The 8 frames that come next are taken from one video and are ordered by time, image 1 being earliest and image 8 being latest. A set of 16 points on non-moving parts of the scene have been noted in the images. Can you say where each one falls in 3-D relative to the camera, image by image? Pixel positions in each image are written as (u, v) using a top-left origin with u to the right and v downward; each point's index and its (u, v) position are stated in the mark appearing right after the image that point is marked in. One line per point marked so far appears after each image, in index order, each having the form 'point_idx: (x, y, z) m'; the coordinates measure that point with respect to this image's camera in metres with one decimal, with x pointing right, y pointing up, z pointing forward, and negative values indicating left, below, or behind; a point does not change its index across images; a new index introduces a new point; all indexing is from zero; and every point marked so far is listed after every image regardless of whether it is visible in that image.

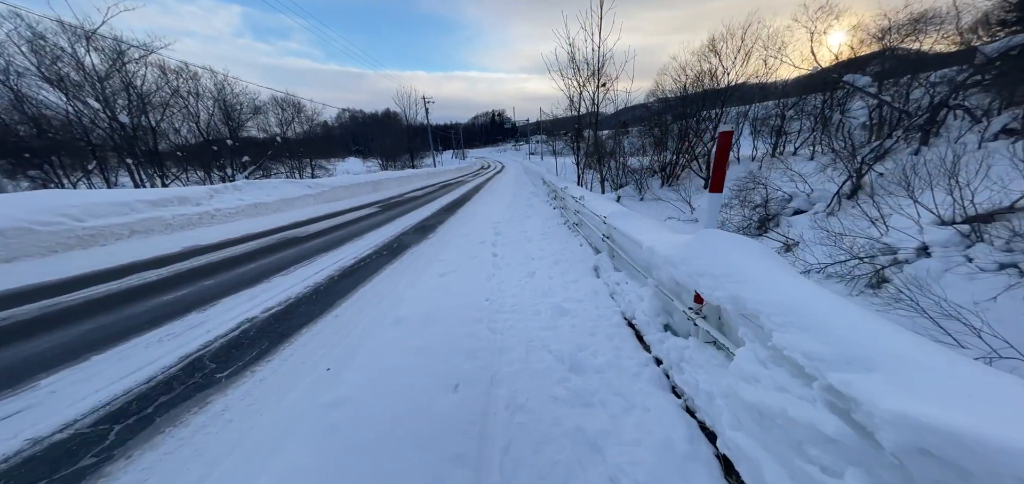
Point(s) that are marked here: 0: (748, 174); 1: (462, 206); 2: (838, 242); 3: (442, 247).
0: (+11.7, +3.3, +15.5) m
1: (-2.0, +1.4, +12.6) m
2: (+8.9, 0.0, +8.8) m
3: (-1.3, -0.1, +5.8) m
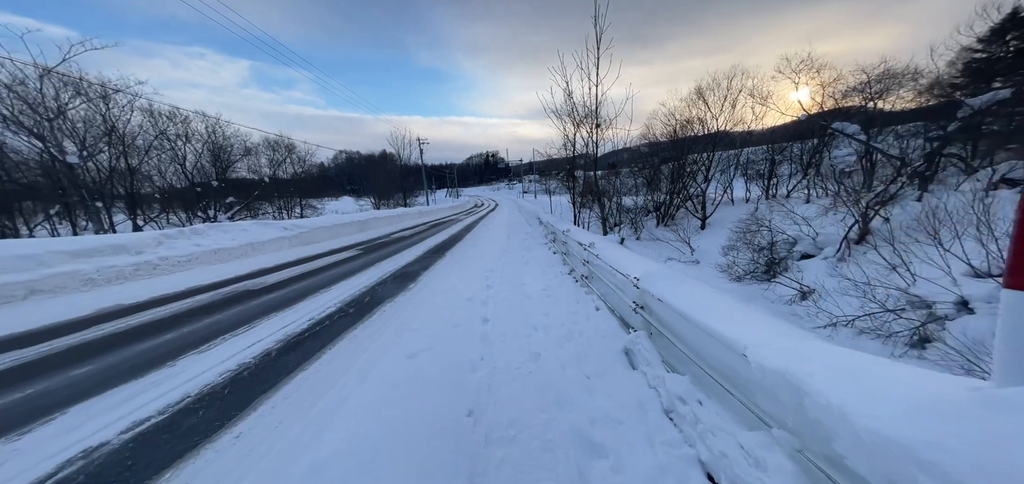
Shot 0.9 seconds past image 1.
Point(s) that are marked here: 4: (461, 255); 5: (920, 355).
0: (+11.4, +1.2, +15.1) m
1: (-2.2, -0.2, +11.7) m
2: (+8.7, -1.3, +8.0) m
3: (-1.4, -0.9, +4.9) m
4: (-1.5, -0.4, +9.7) m
5: (+7.9, -2.2, +6.2) m
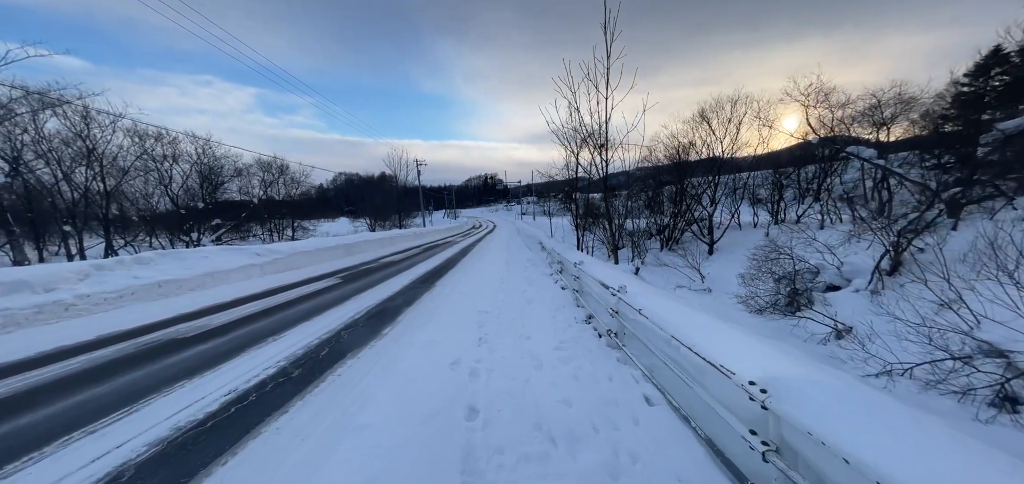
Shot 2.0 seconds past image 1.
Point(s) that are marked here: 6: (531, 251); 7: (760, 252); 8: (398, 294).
0: (+11.3, 0.0, +14.2) m
1: (-2.2, -1.1, +10.6) m
2: (+8.7, -2.0, +6.9) m
3: (-1.3, -1.3, +3.7) m
4: (-1.6, -1.2, +8.6) m
5: (+7.9, -2.8, +5.0) m
6: (+0.9, -0.4, +14.9) m
7: (+10.5, -0.5, +13.4) m
8: (-2.7, -1.2, +7.7) m
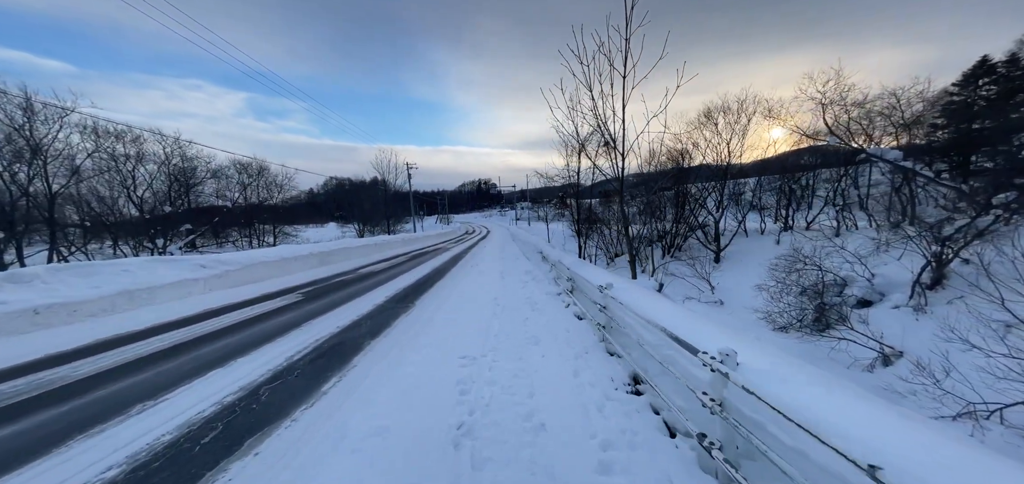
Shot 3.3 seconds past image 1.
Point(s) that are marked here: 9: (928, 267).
0: (+11.1, -0.4, +13.0) m
1: (-2.4, -1.4, +9.0) m
2: (+8.6, -2.2, +5.6) m
3: (-1.3, -1.5, +2.2) m
4: (-1.7, -1.4, +7.1) m
5: (+7.9, -3.0, +3.7) m
6: (+0.7, -0.8, +13.4) m
7: (+10.3, -0.8, +12.2) m
8: (-2.8, -1.4, +6.1) m
9: (+12.3, -0.7, +9.5) m
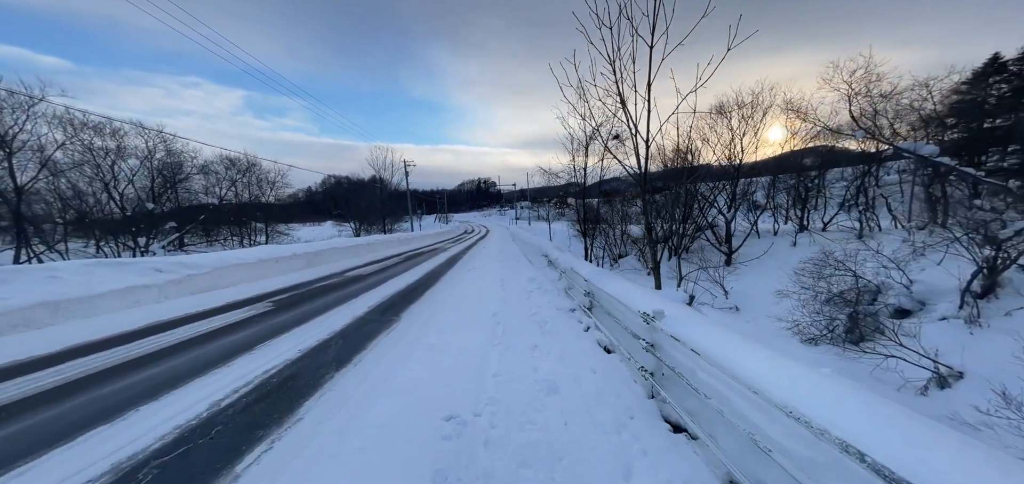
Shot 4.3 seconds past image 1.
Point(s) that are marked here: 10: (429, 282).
0: (+11.1, -0.4, +11.9) m
1: (-2.4, -1.4, +8.0) m
2: (+8.7, -2.3, +4.6) m
3: (-1.3, -1.5, +1.2) m
4: (-1.6, -1.4, +6.0) m
5: (+7.9, -3.1, +2.7) m
6: (+0.7, -0.8, +12.4) m
7: (+10.4, -0.9, +11.2) m
8: (-2.7, -1.5, +5.1) m
9: (+12.4, -0.8, +8.5) m
10: (-2.7, -1.3, +10.3) m
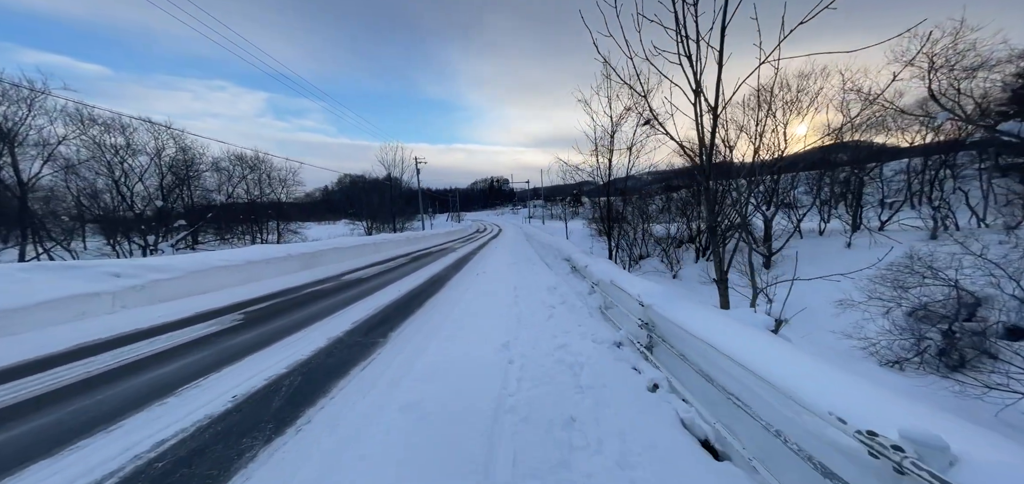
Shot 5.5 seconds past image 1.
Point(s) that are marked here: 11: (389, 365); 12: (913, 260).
0: (+11.6, -0.5, +10.1) m
1: (-2.0, -1.4, +6.7) m
2: (+8.9, -2.3, +2.8) m
3: (-1.2, -1.6, -0.2) m
4: (-1.4, -1.5, +4.7) m
5: (+8.0, -3.2, +1.0) m
6: (+1.2, -0.8, +11.0) m
7: (+10.8, -0.9, +9.4) m
8: (-2.5, -1.5, +3.8) m
9: (+12.7, -0.9, +6.6) m
10: (-2.3, -1.3, +9.1) m
11: (-1.5, -1.5, +3.9) m
12: (+11.2, -0.5, +9.3) m
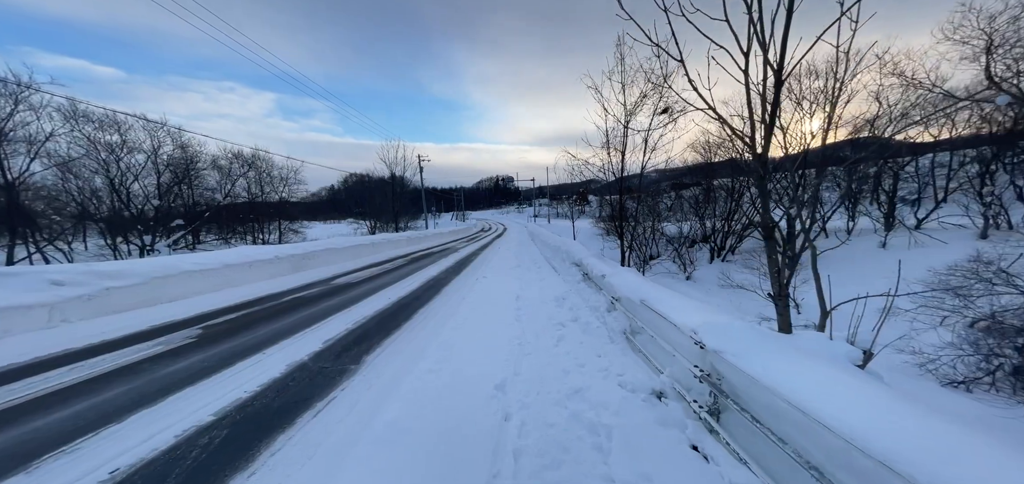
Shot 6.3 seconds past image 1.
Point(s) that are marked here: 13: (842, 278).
0: (+11.7, -0.5, +8.9) m
1: (-2.0, -1.5, +5.8) m
2: (+8.8, -2.4, +1.7) m
3: (-1.3, -1.6, -1.1) m
4: (-1.4, -1.5, +3.8) m
5: (+7.9, -3.2, -0.1) m
6: (+1.3, -0.9, +10.0) m
7: (+10.9, -0.9, +8.2) m
8: (-2.5, -1.6, +2.9) m
9: (+12.7, -0.9, +5.4) m
10: (-2.2, -1.4, +8.1) m
11: (-1.6, -1.5, +3.0) m
12: (+11.3, -0.6, +8.1) m
13: (+12.6, -1.3, +12.4) m
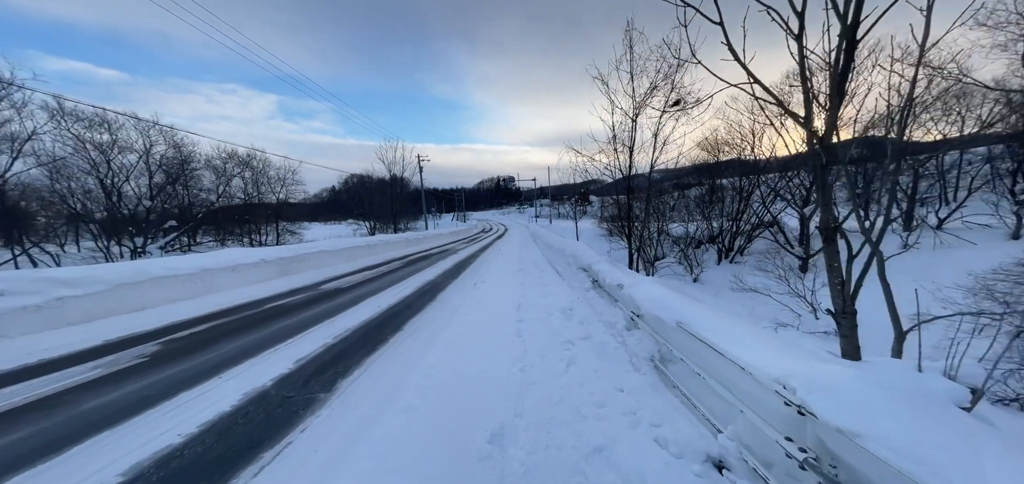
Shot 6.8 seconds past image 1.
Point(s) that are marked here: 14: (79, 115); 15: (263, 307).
0: (+11.7, -0.5, +8.2) m
1: (-2.0, -1.5, +5.1) m
2: (+8.8, -2.4, +1.0) m
3: (-1.3, -1.7, -1.8) m
4: (-1.4, -1.6, +3.1) m
5: (+7.9, -3.2, -0.8) m
6: (+1.4, -0.9, +9.3) m
7: (+10.9, -1.0, +7.5) m
8: (-2.5, -1.6, +2.3) m
9: (+12.7, -0.9, +4.7) m
10: (-2.2, -1.4, +7.5) m
11: (-1.5, -1.6, +2.3) m
12: (+11.3, -0.6, +7.4) m
13: (+12.7, -1.3, +11.6) m
14: (-24.6, +7.2, +18.1) m
15: (-5.8, -1.5, +7.5) m
